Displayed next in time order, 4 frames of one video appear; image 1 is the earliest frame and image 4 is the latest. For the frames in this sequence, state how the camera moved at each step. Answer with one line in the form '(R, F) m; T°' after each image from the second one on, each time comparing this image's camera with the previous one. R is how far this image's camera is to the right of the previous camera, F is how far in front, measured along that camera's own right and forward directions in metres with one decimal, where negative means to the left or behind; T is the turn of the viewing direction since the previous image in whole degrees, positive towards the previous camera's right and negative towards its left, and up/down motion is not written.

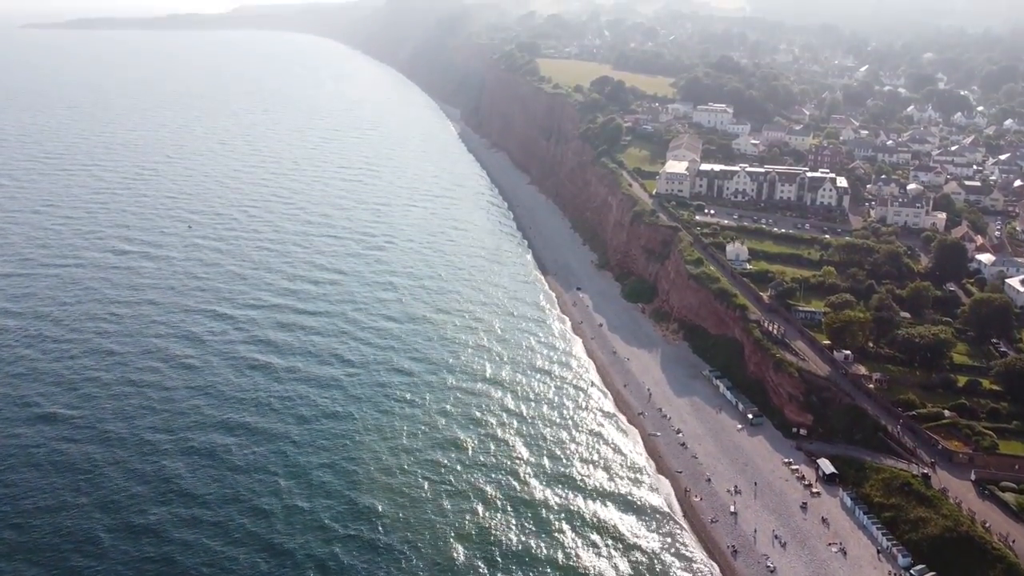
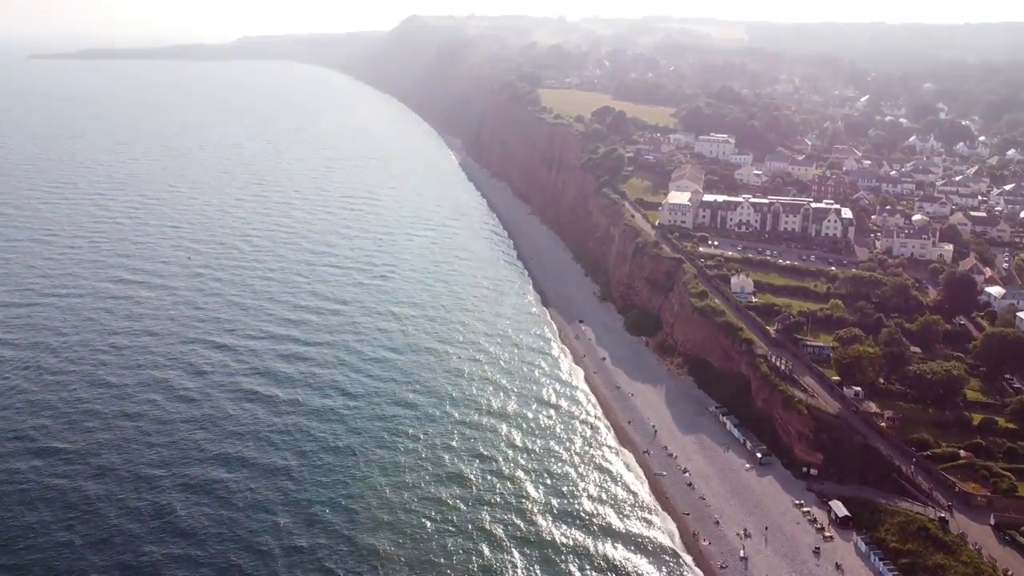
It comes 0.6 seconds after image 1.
(0.0, +0.7) m; 0°
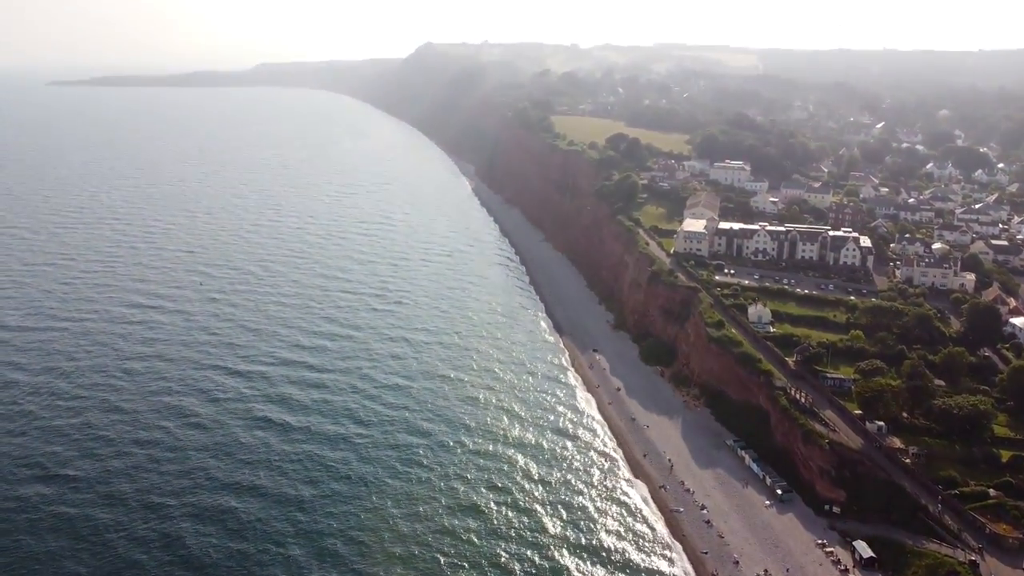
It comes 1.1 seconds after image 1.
(0.0, +0.5) m; -1°
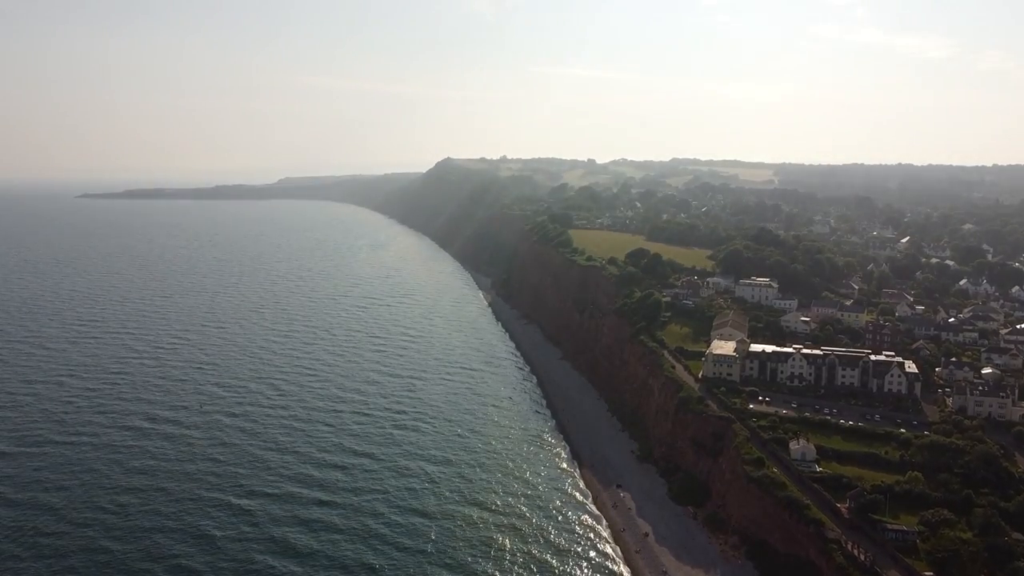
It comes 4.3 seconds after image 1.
(0.0, +2.8) m; -1°
